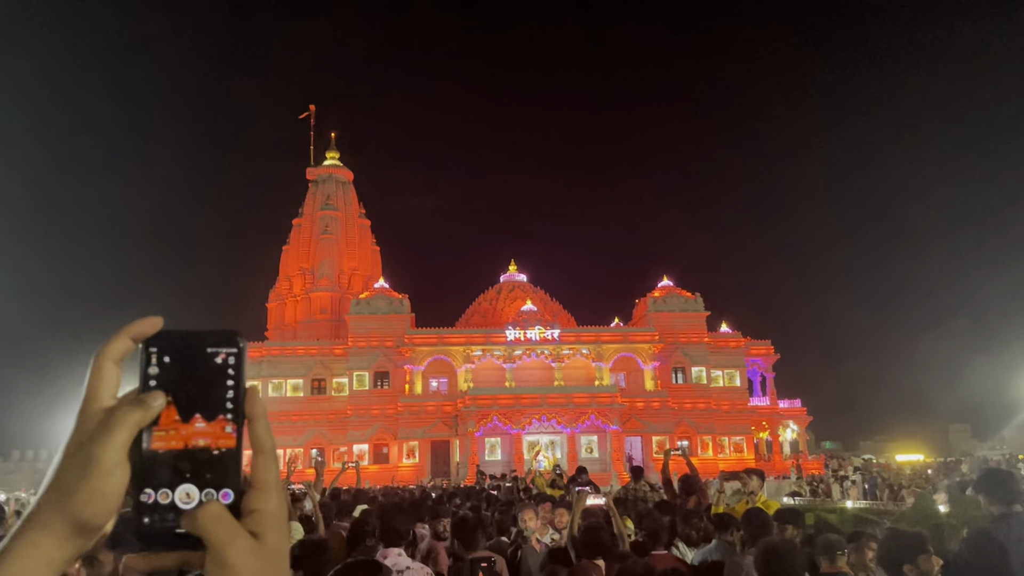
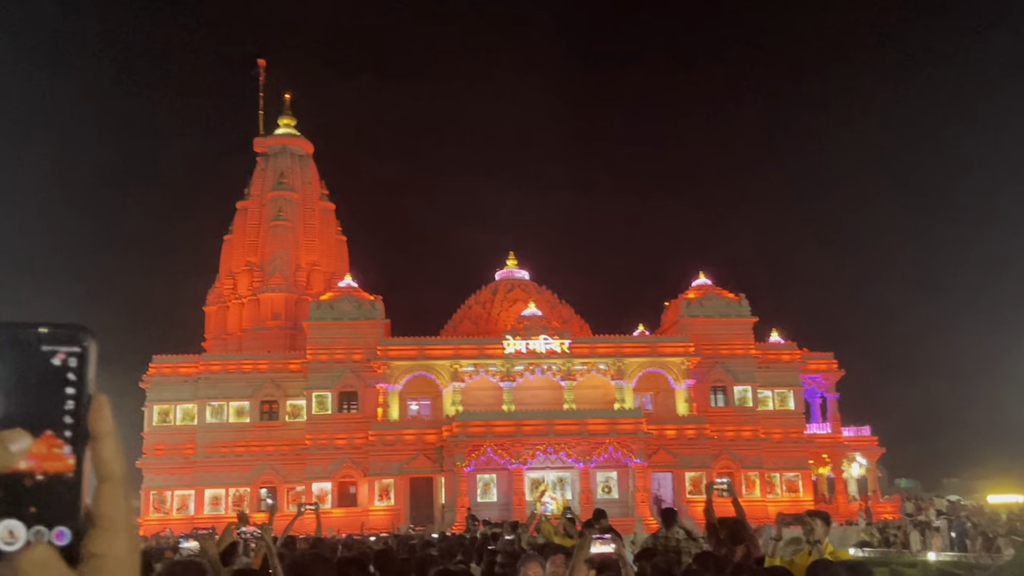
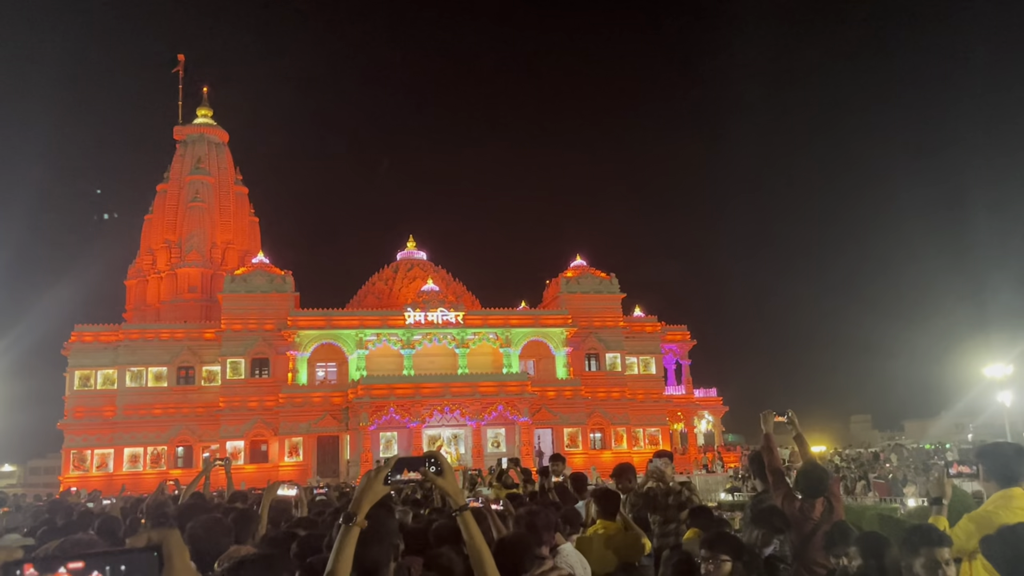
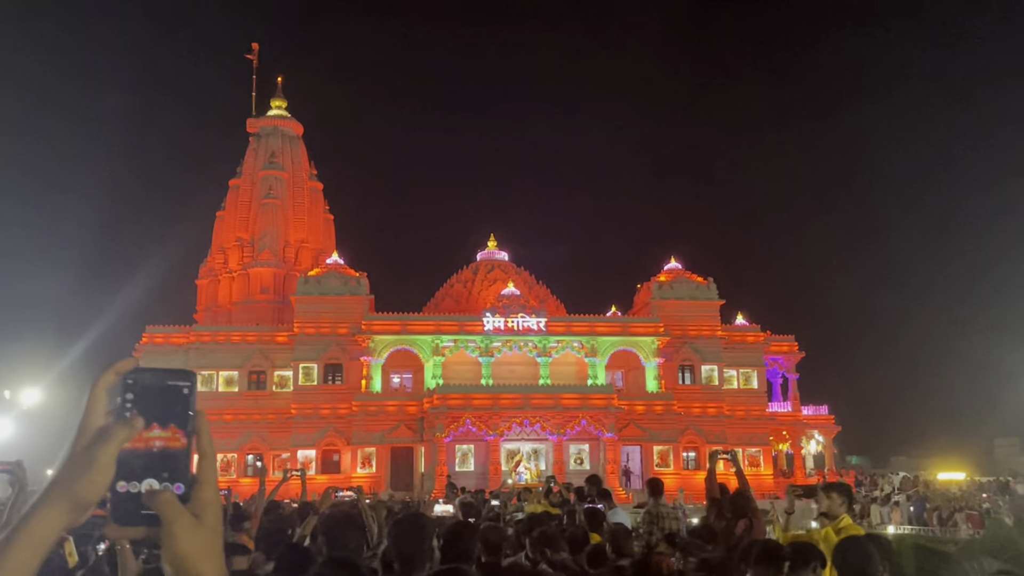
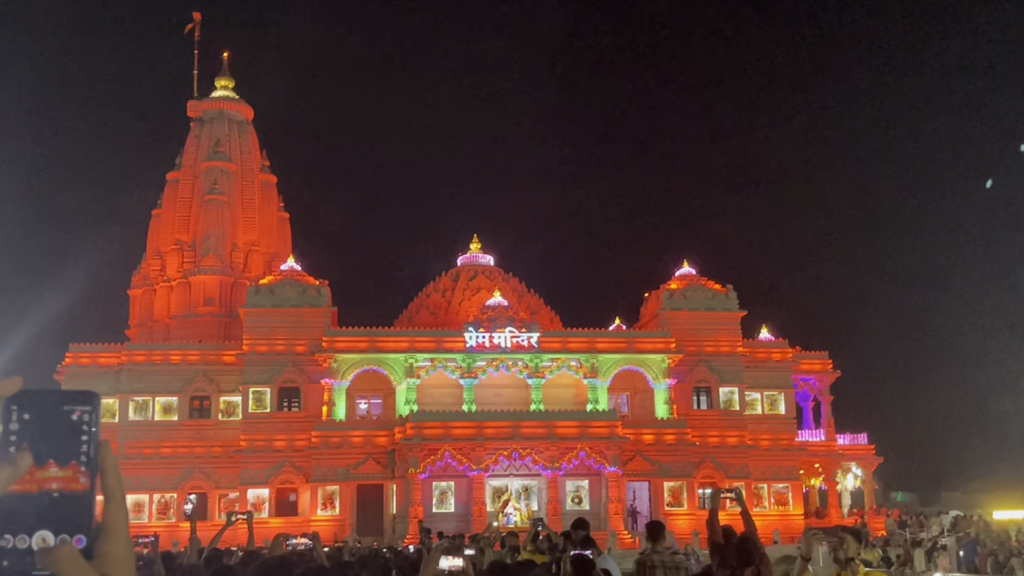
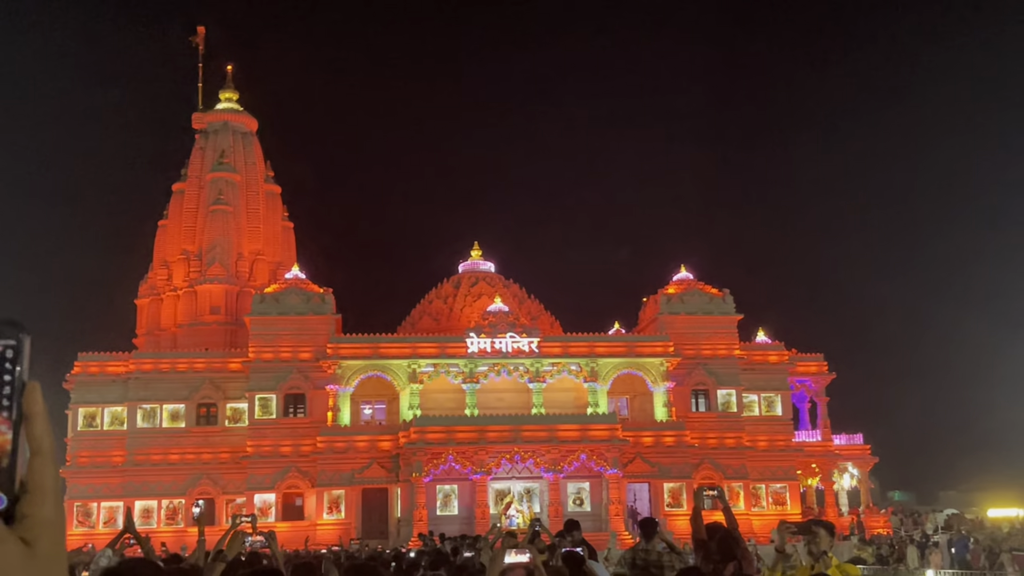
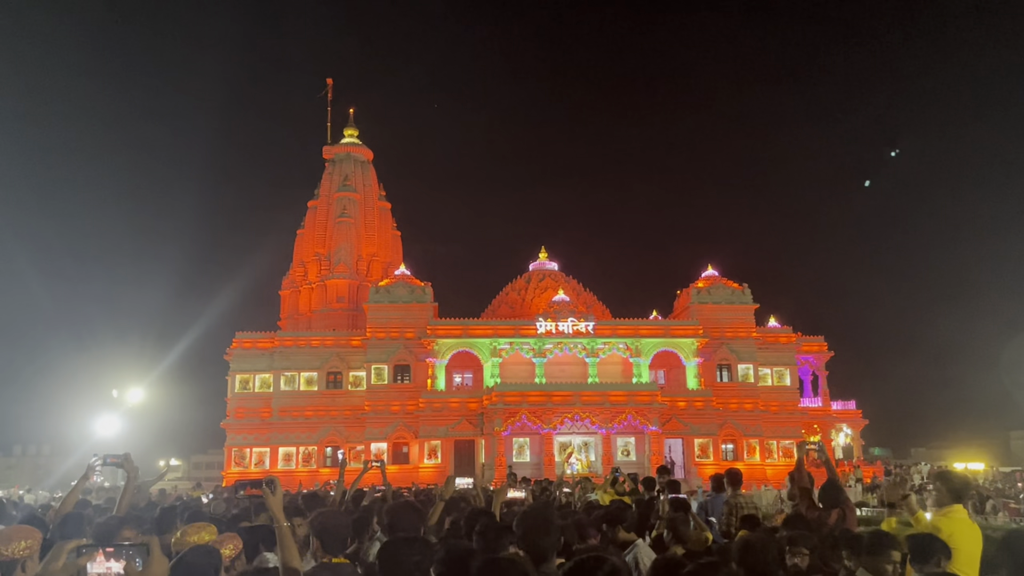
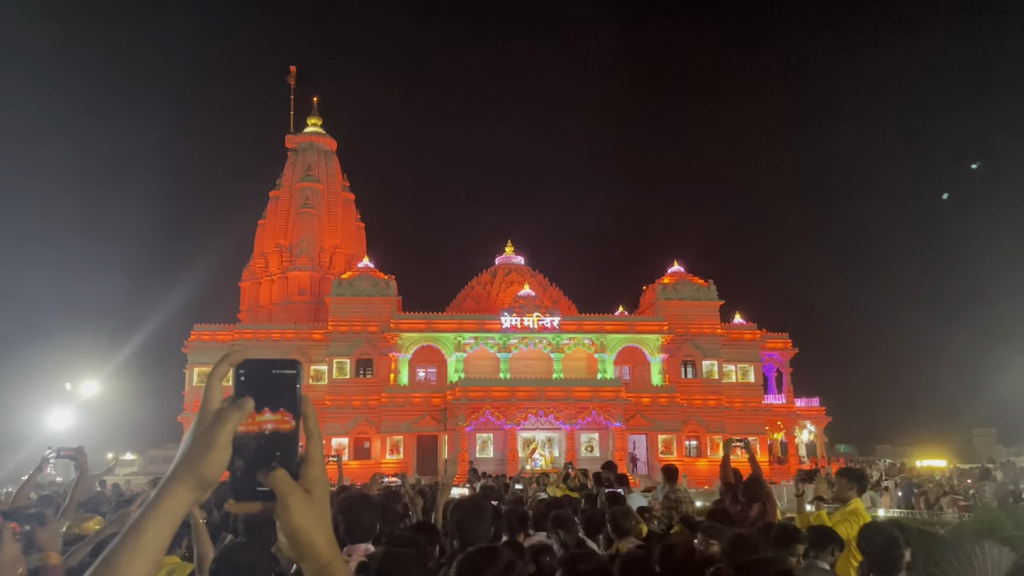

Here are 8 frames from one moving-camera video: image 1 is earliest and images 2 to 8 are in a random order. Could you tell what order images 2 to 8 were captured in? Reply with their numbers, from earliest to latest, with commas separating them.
2, 6, 5, 4, 8, 7, 3
